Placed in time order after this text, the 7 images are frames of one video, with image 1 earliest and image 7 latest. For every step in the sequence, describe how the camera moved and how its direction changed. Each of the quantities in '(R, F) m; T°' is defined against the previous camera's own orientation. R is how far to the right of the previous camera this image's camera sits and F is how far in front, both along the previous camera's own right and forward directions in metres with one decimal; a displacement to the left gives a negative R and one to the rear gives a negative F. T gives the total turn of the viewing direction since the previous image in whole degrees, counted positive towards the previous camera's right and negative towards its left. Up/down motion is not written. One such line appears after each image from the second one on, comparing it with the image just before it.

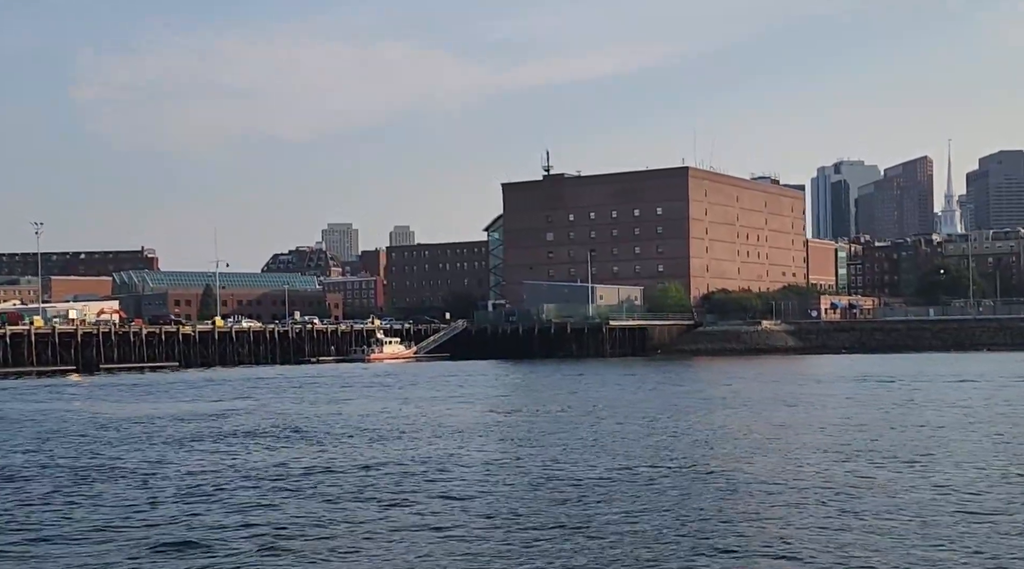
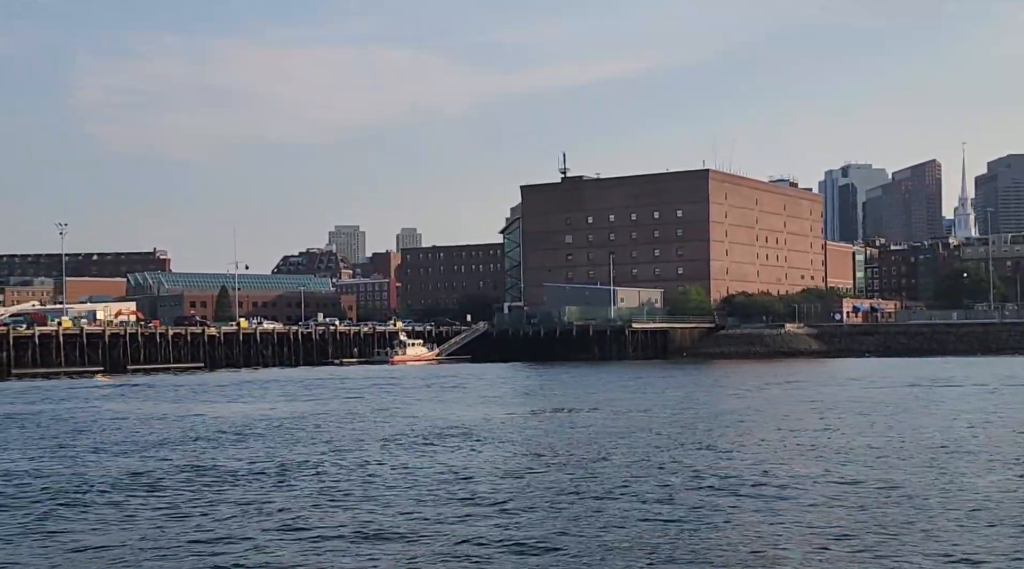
(-1.2, +0.2) m; 0°
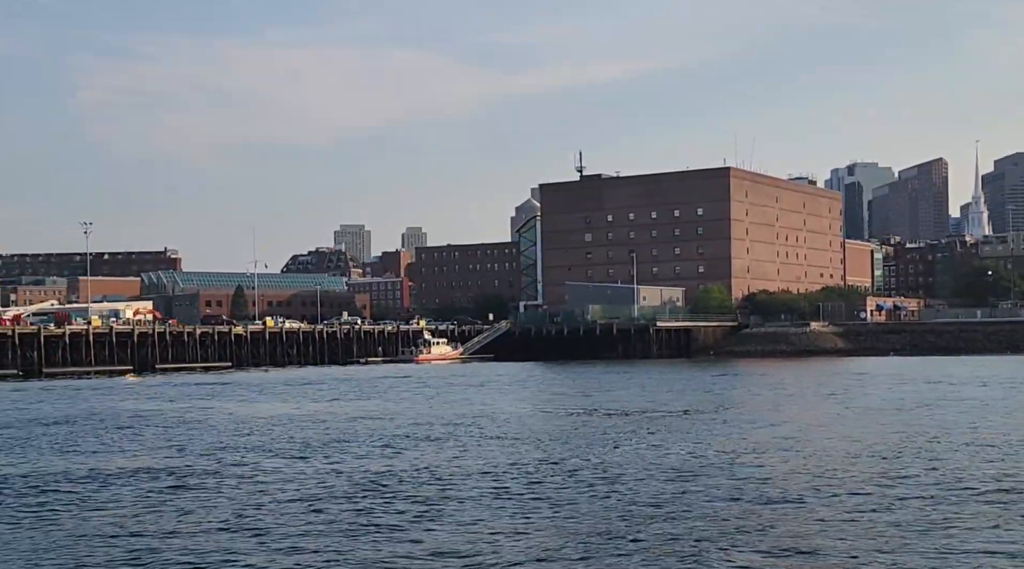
(-1.4, +0.3) m; 0°
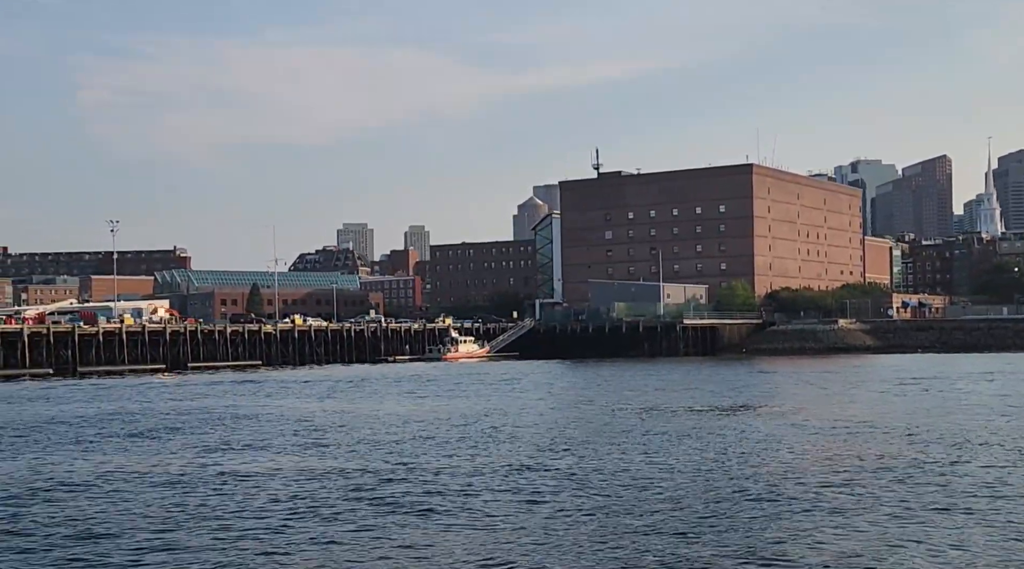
(-1.7, +0.4) m; 0°
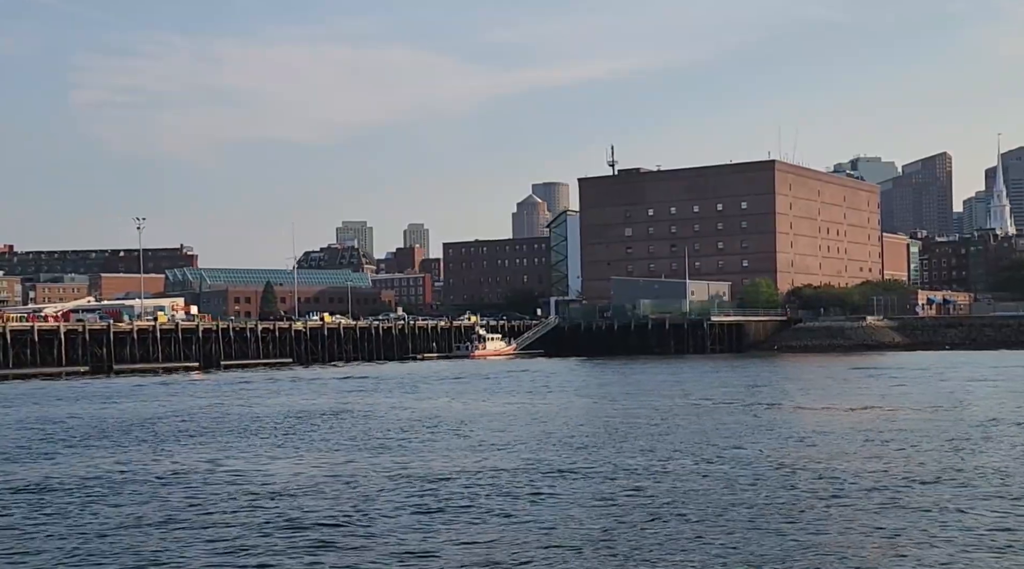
(-2.0, +0.5) m; 0°
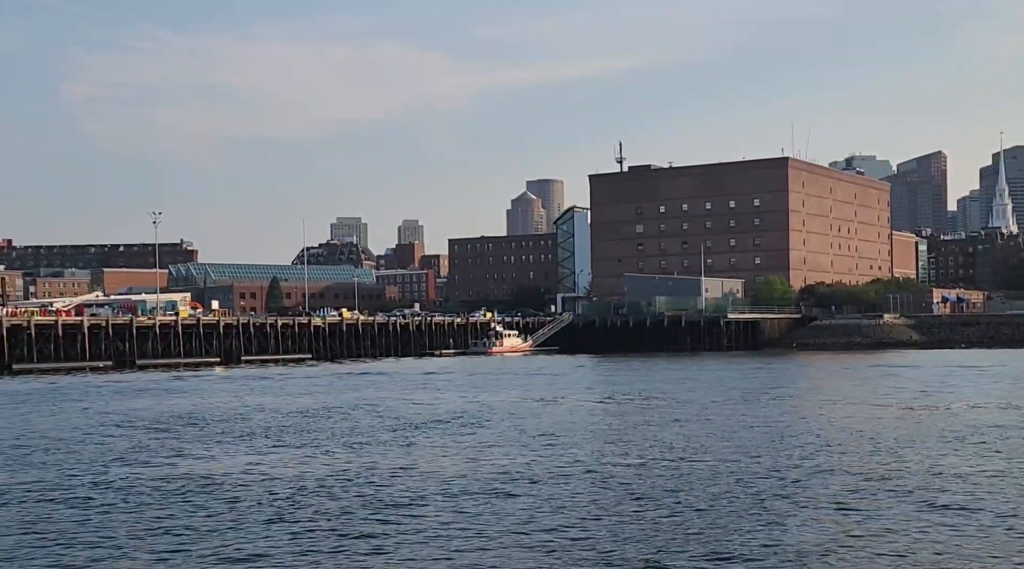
(-1.6, +0.4) m; 0°
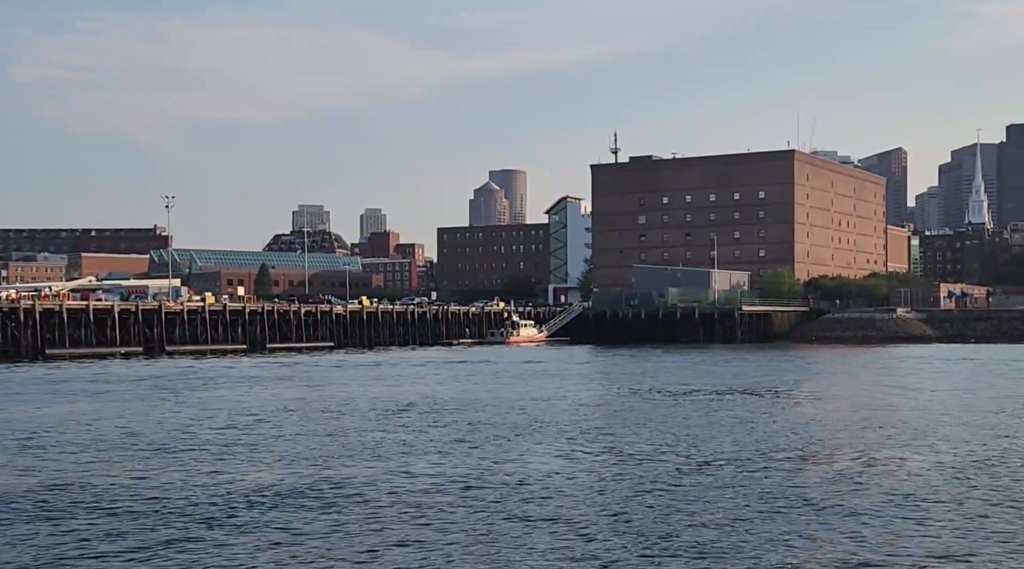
(-3.9, +0.9) m; +2°
